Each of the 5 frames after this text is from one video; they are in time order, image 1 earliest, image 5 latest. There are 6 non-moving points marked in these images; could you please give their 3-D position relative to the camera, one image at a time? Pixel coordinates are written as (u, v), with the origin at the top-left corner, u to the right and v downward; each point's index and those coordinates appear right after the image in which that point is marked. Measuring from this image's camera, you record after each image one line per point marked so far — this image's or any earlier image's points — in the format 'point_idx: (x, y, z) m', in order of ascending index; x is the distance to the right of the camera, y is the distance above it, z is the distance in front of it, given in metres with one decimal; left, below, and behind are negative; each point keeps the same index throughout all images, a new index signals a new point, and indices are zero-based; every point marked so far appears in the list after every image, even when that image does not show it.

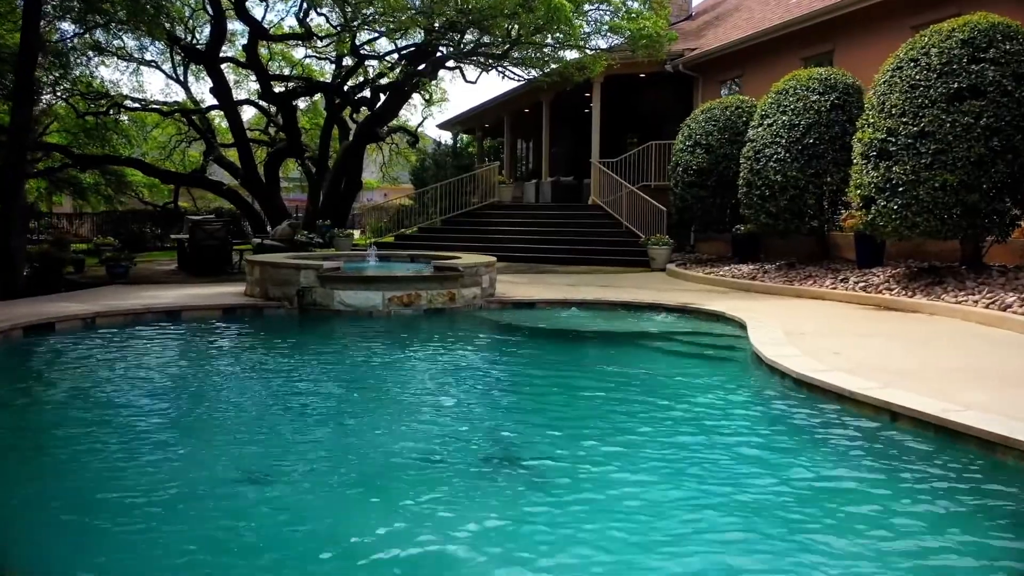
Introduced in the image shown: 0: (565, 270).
0: (+0.9, +0.3, +13.6) m
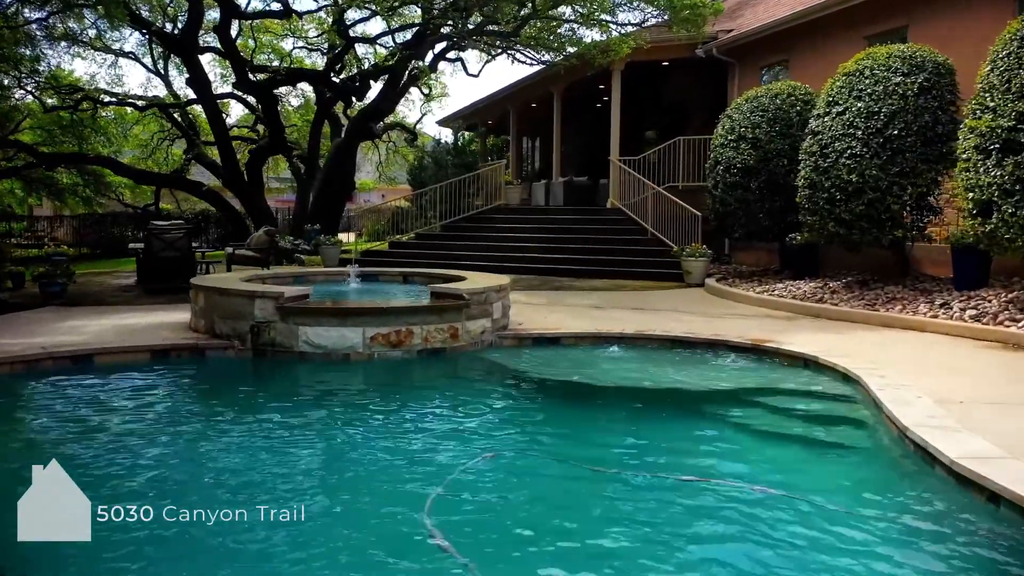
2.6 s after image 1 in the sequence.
0: (+1.1, 0.0, +11.7) m
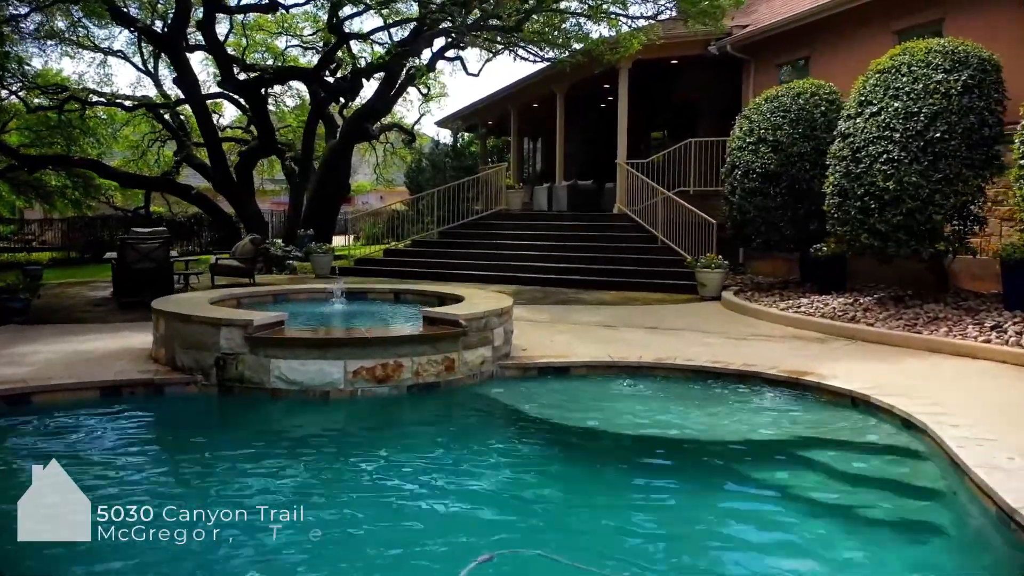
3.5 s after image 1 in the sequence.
0: (+1.1, -0.1, +10.9) m
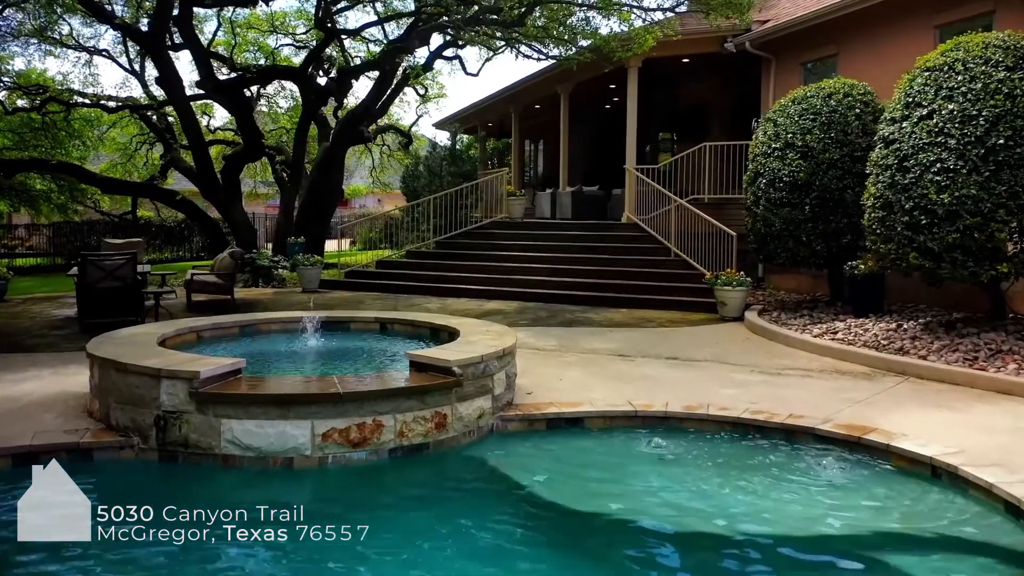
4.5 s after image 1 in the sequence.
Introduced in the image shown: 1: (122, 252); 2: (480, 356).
0: (+1.1, -0.4, +9.9) m
1: (-4.5, +0.4, +9.4) m
2: (-0.2, -0.4, +4.9) m
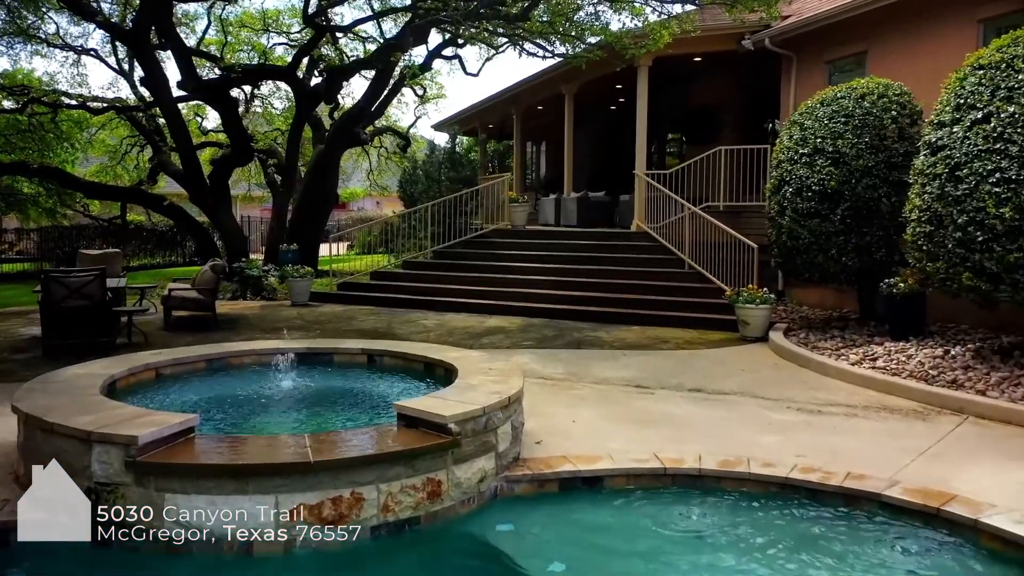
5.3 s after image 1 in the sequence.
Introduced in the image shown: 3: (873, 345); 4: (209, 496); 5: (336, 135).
0: (+1.1, -0.6, +9.2) m
1: (-4.4, +0.2, +8.6) m
2: (-0.1, -0.6, +4.1) m
3: (+3.5, -0.6, +7.9) m
4: (-1.3, -0.9, +3.5) m
5: (-3.4, +3.0, +15.9) m
